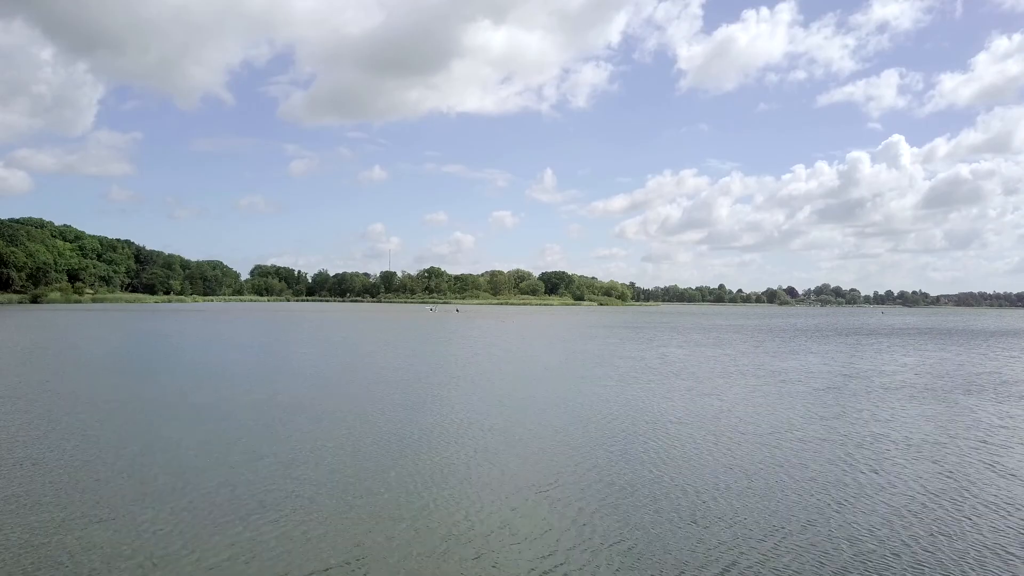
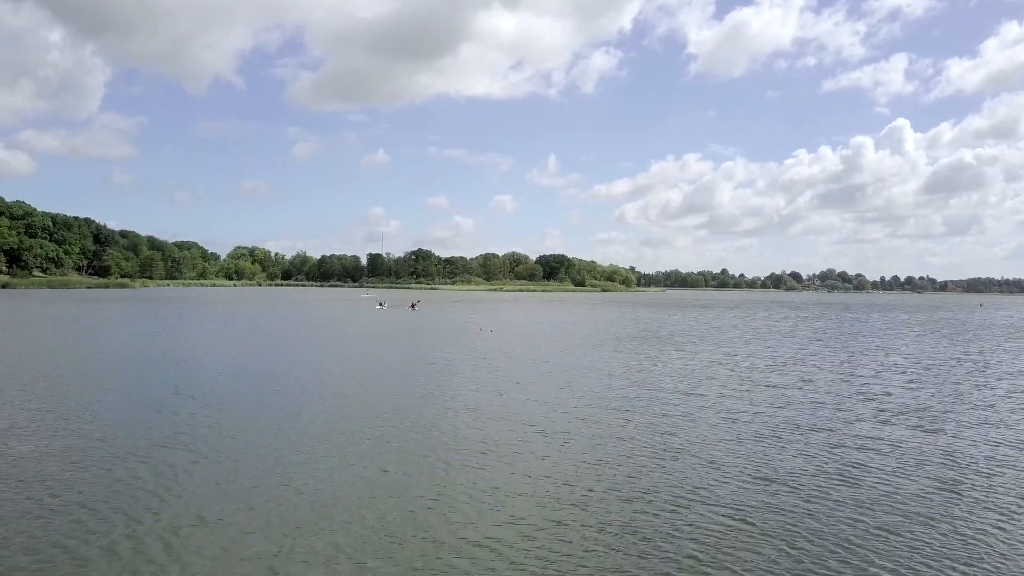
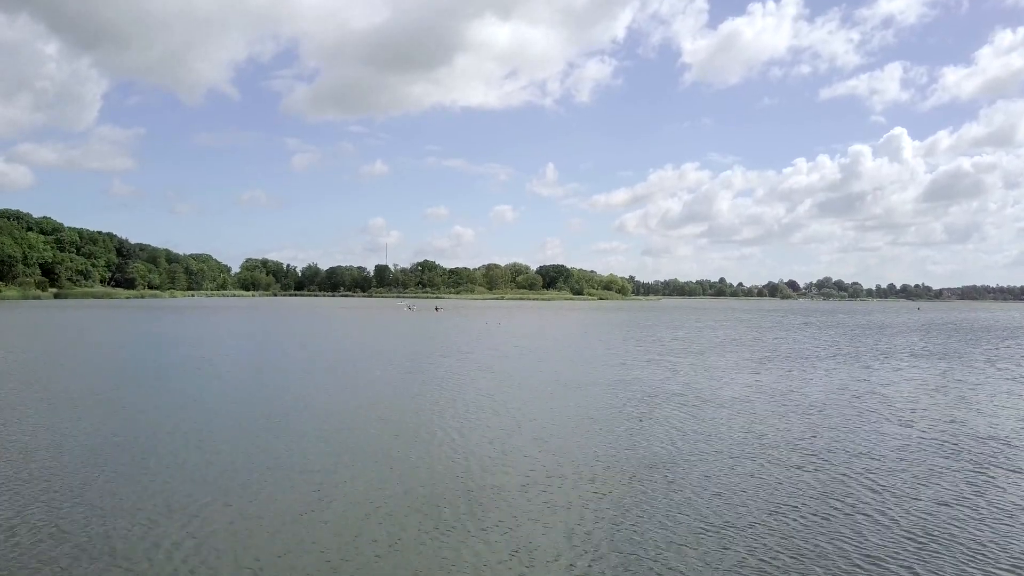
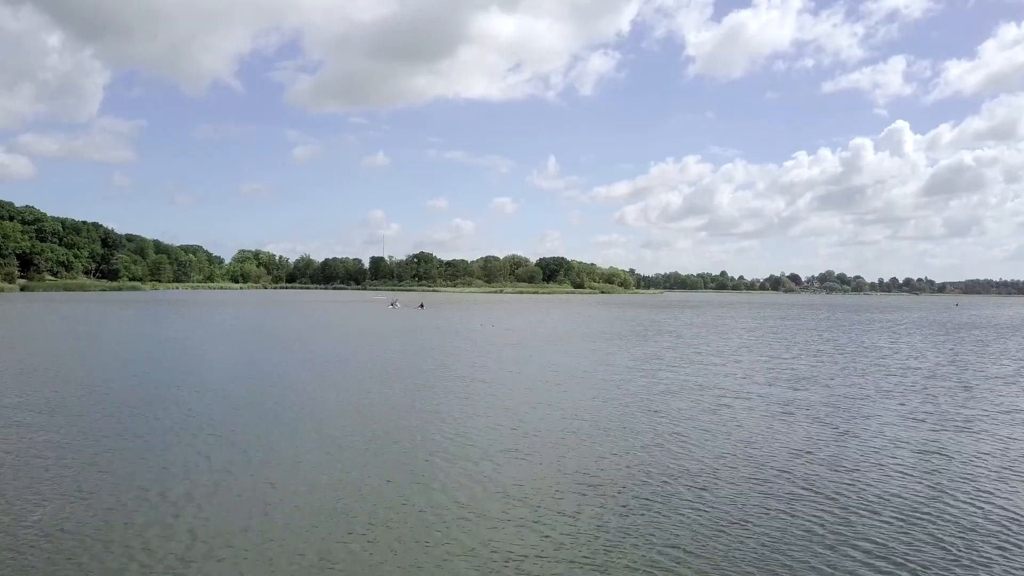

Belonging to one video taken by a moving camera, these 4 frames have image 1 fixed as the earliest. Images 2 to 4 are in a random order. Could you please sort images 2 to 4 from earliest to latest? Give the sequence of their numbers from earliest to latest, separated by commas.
3, 4, 2
